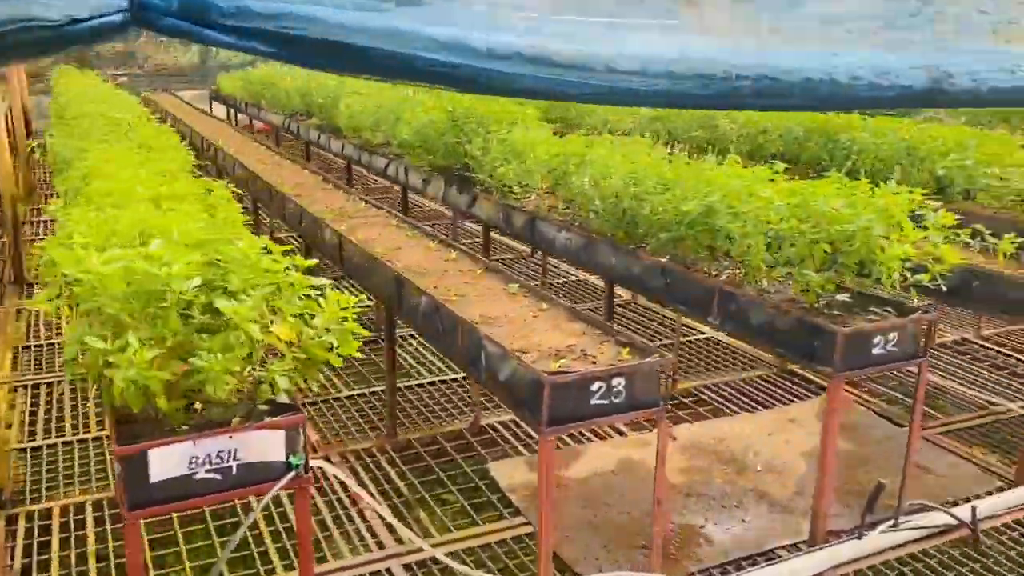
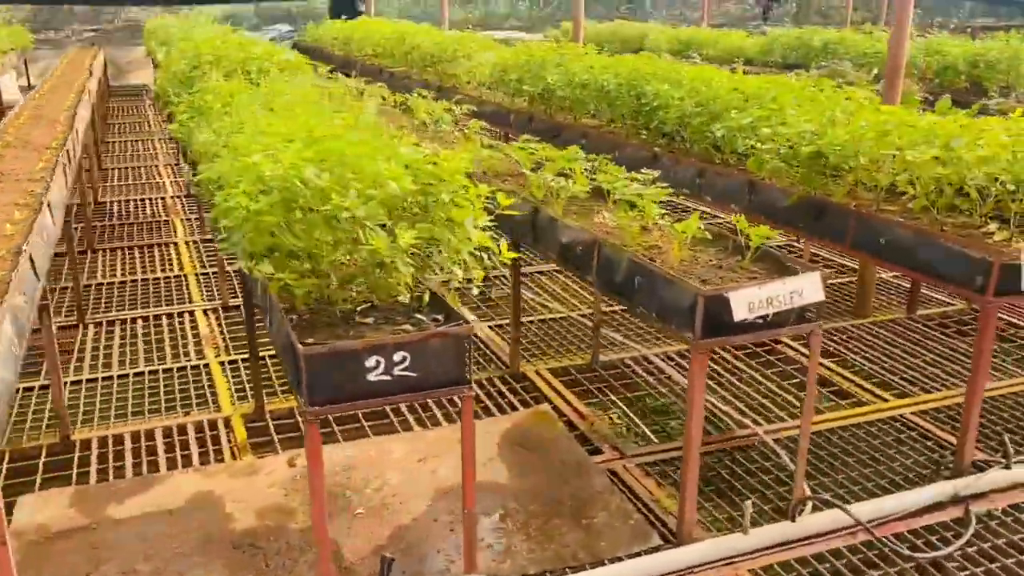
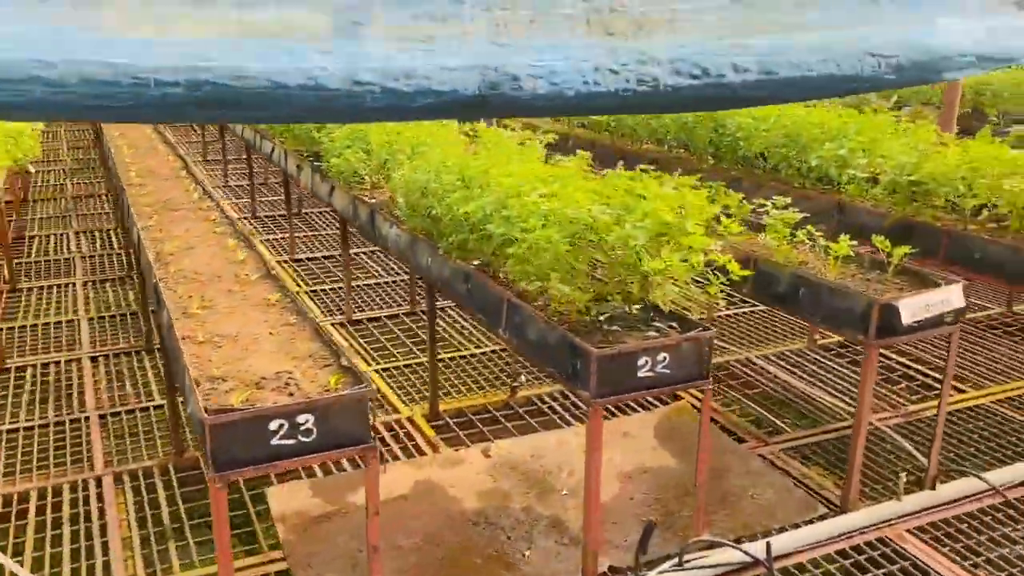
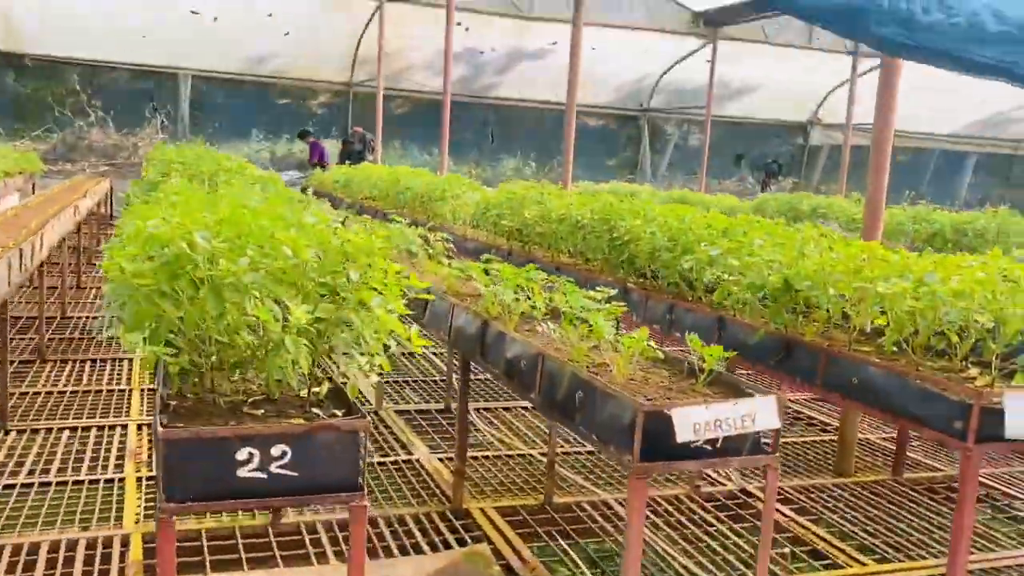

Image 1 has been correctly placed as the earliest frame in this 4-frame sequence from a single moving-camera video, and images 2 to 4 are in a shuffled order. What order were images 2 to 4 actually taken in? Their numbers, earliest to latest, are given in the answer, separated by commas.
3, 2, 4
